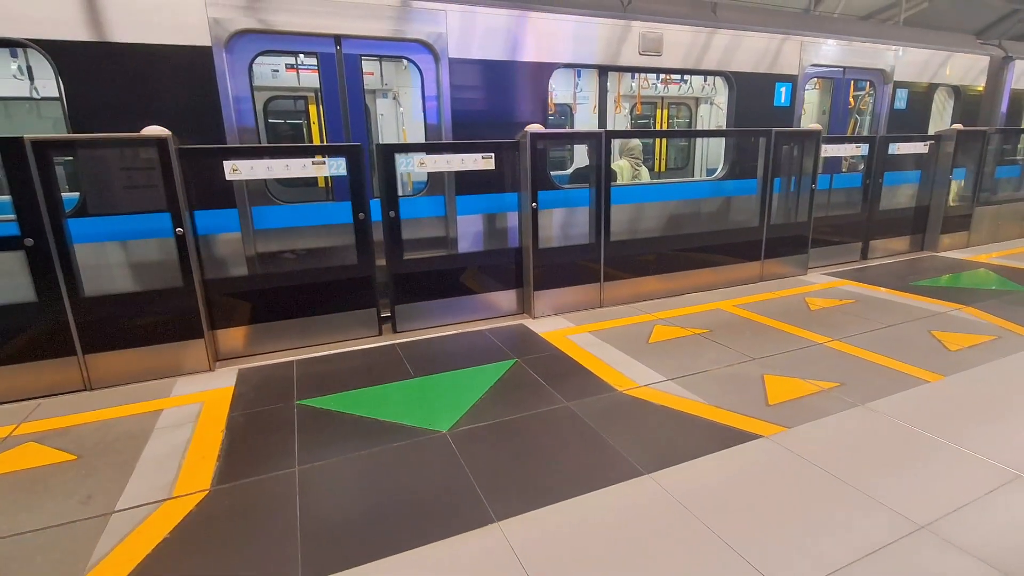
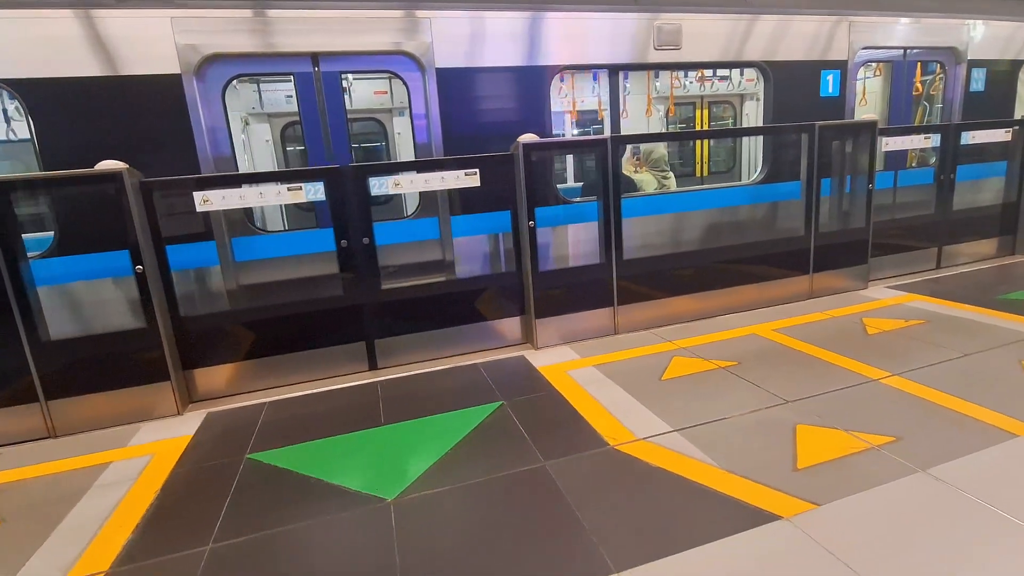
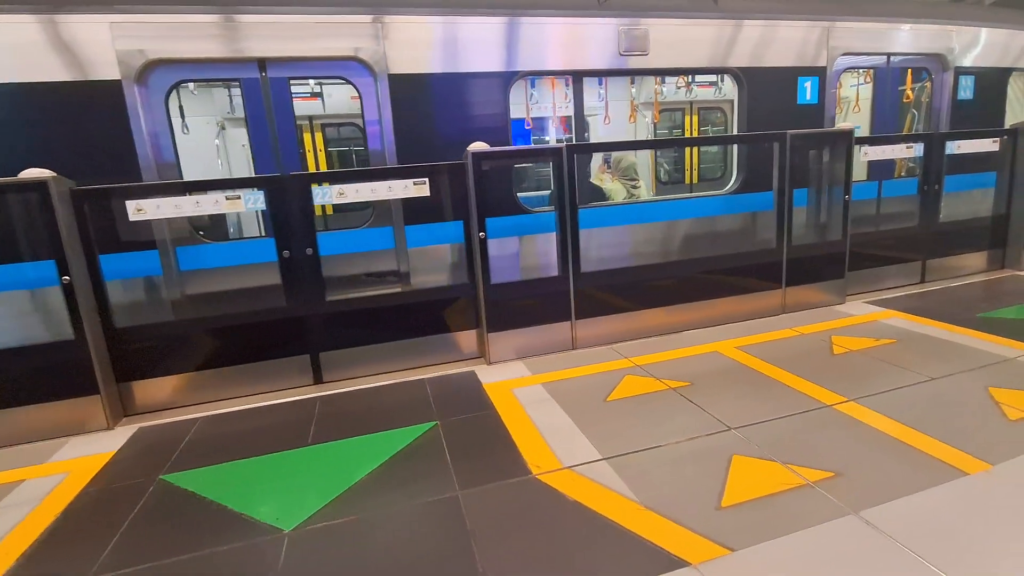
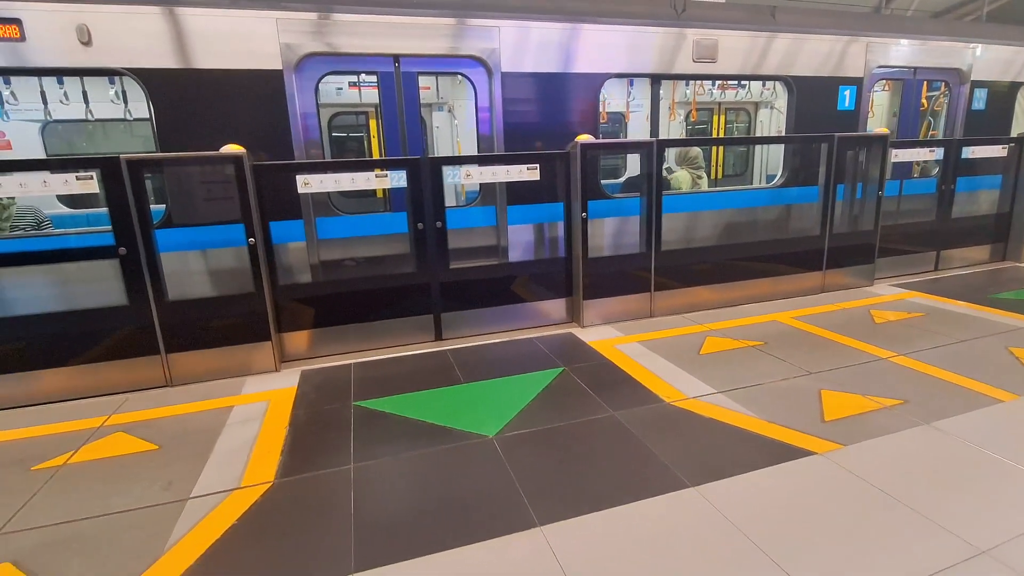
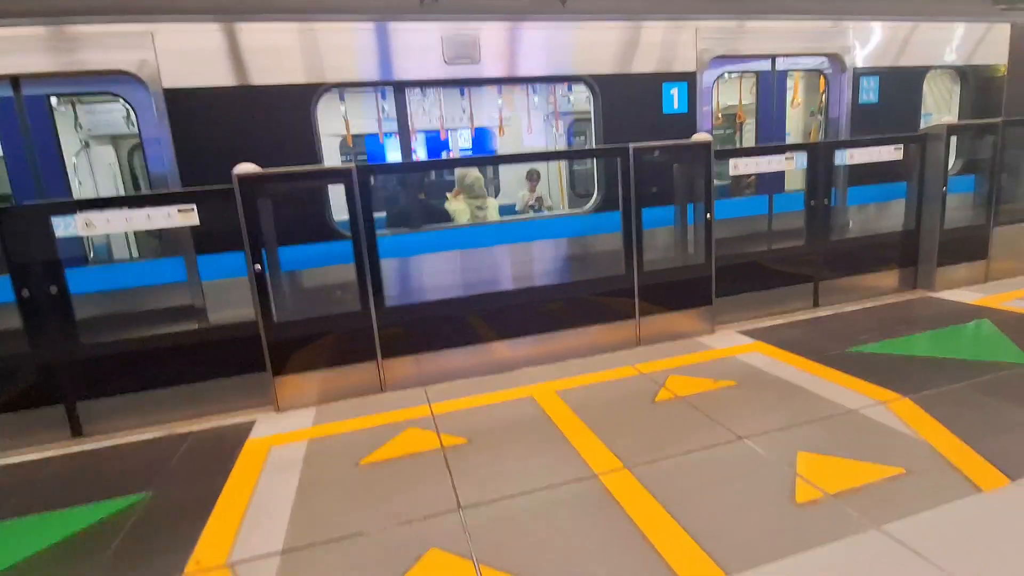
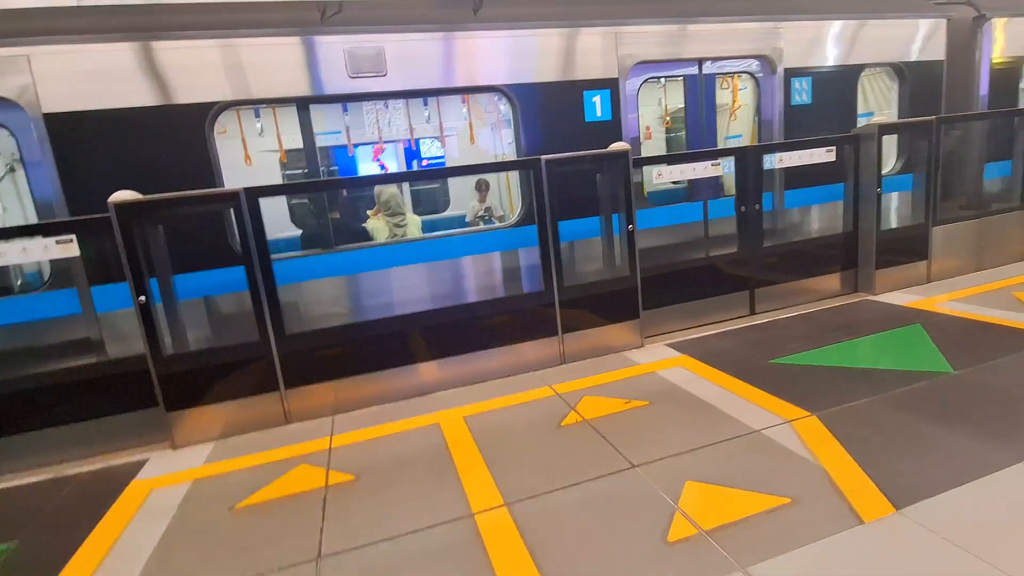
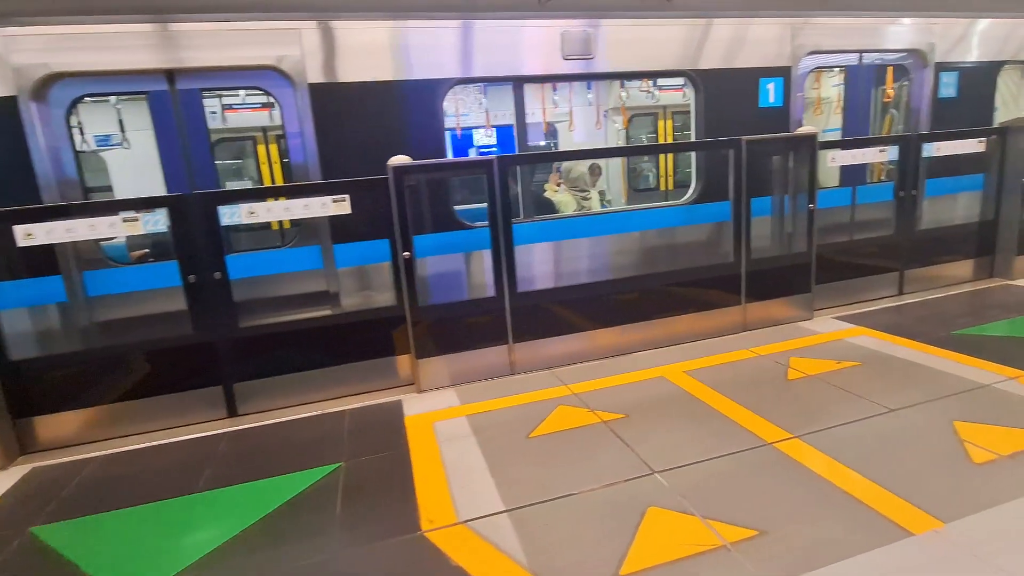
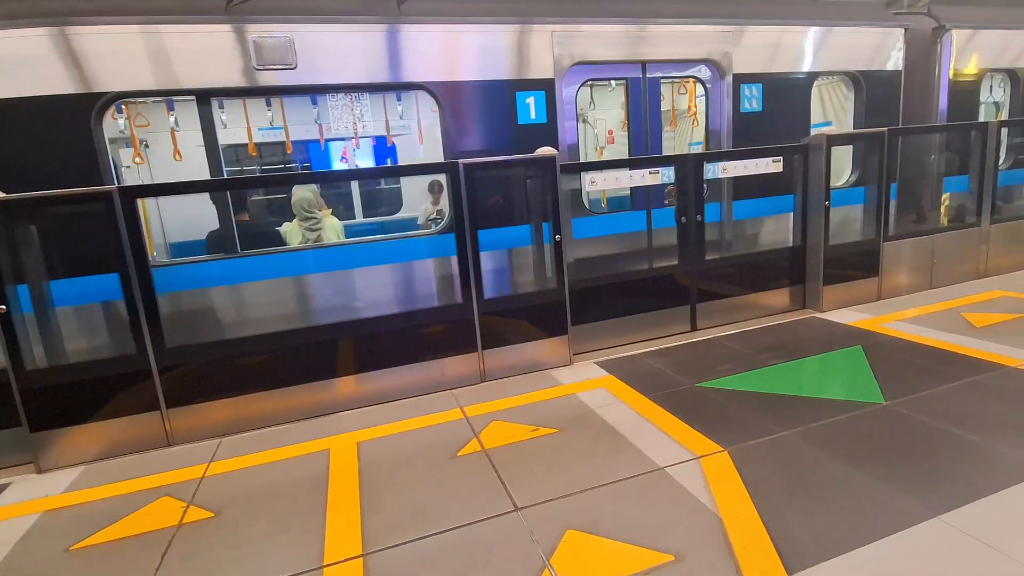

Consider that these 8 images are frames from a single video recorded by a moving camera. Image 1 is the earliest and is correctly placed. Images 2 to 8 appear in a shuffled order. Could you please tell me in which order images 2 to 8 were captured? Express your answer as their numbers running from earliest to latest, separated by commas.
4, 2, 3, 7, 5, 6, 8
